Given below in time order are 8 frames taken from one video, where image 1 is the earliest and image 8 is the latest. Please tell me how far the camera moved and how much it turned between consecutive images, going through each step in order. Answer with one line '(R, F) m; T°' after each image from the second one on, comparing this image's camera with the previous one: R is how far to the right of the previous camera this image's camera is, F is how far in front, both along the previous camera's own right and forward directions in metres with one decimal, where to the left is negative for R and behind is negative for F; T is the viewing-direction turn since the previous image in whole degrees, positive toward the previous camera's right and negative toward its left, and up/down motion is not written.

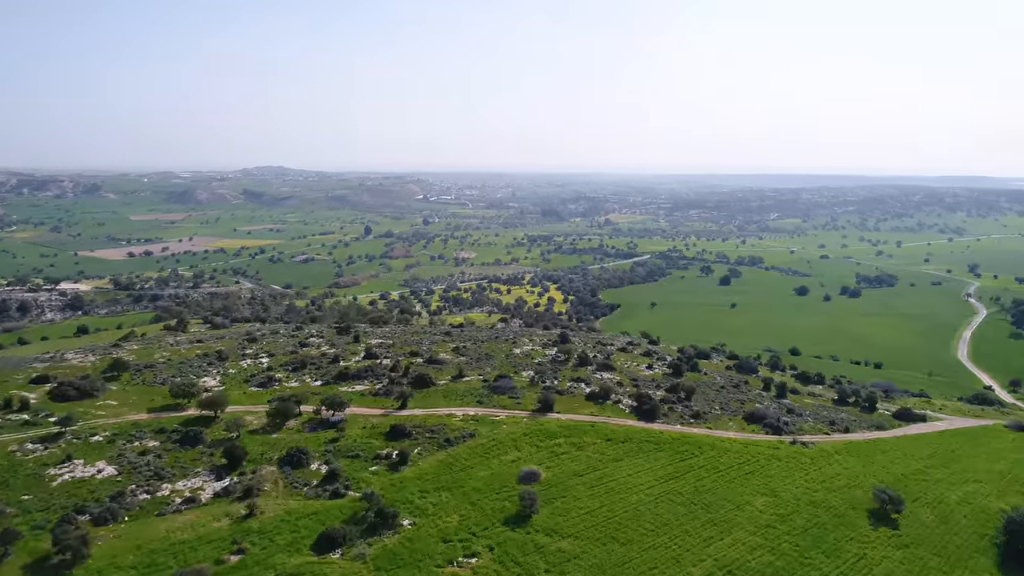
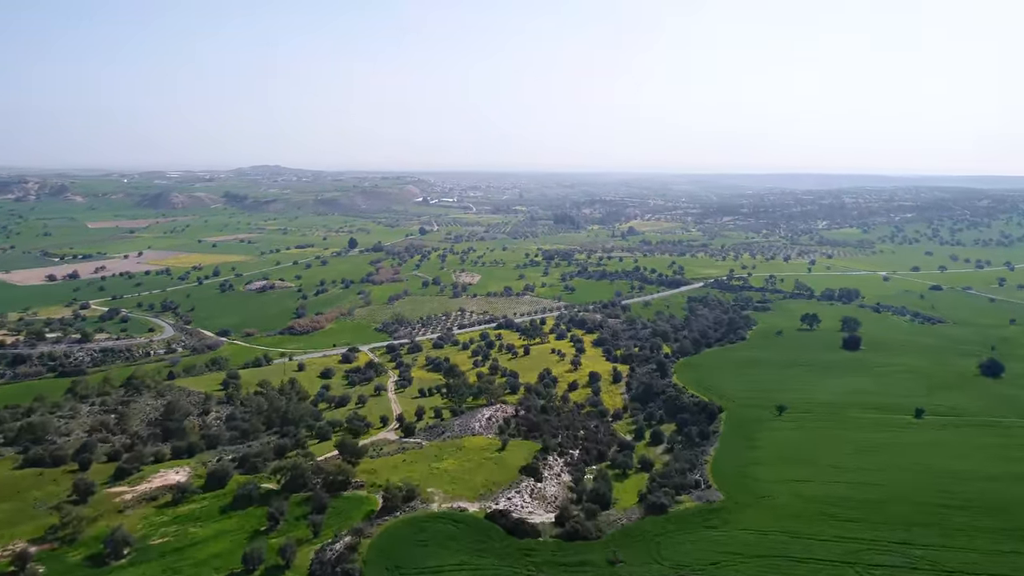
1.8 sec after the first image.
(-1.5, +30.1) m; 0°
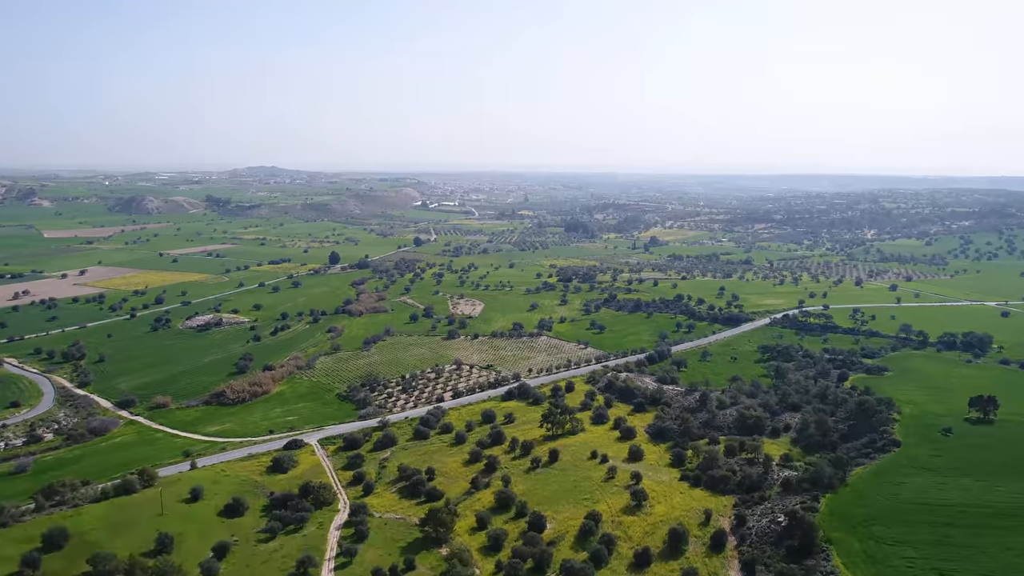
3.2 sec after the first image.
(-1.0, +23.7) m; 0°
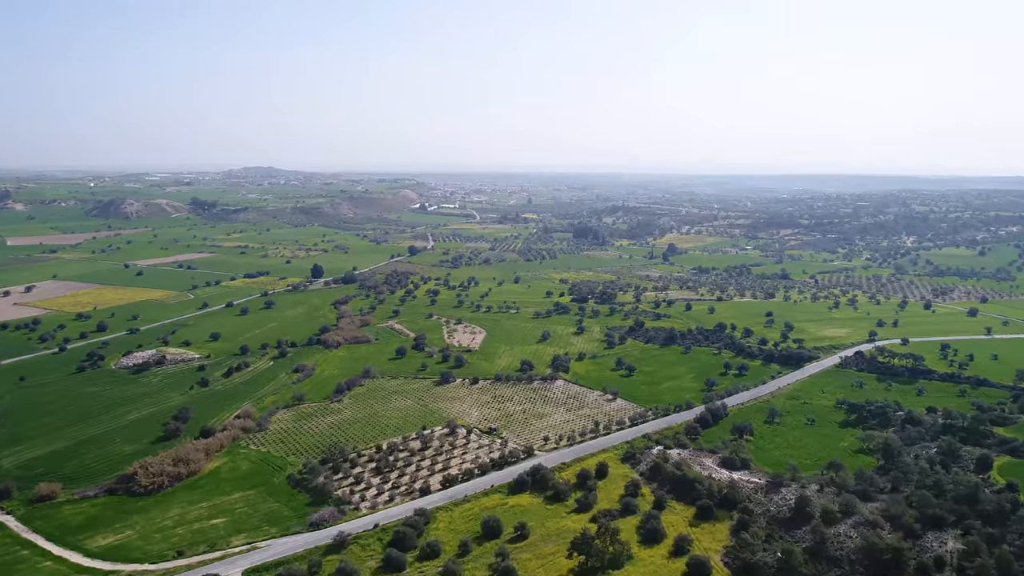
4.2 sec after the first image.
(-0.6, +16.0) m; 0°
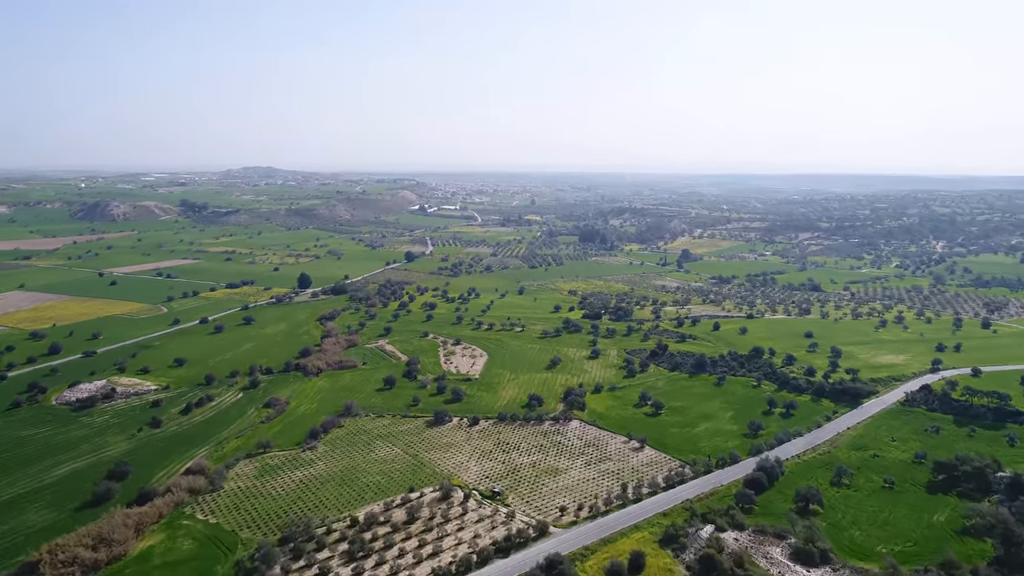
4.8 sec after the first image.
(-0.4, +10.0) m; 0°
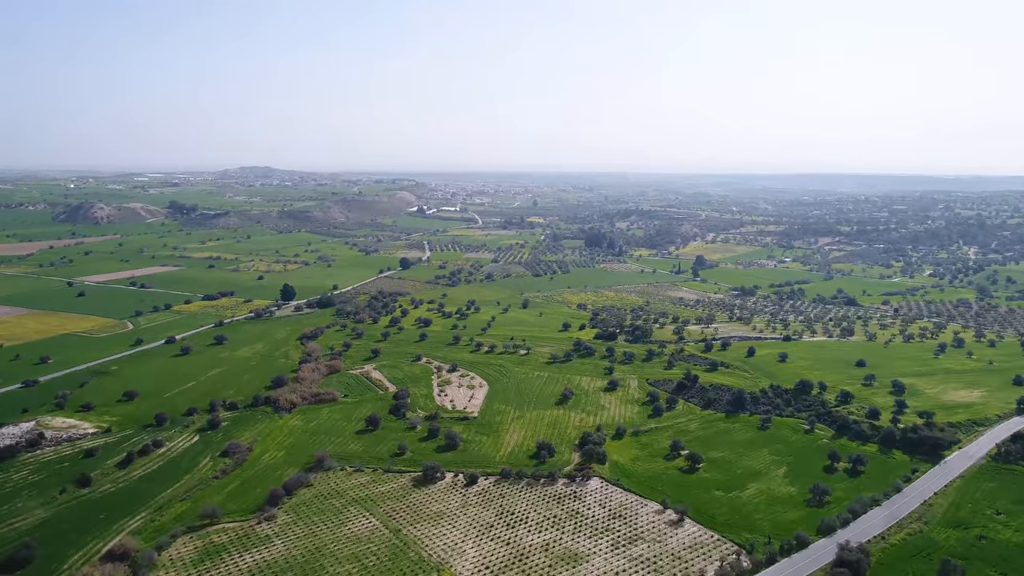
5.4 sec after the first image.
(-0.3, +10.1) m; 0°
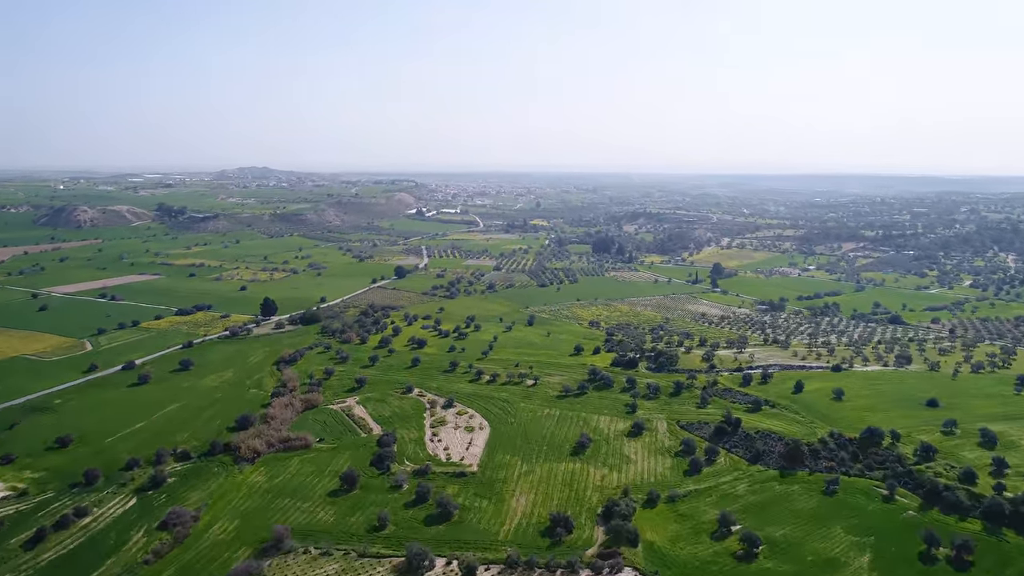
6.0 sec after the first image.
(-0.4, +10.1) m; 0°
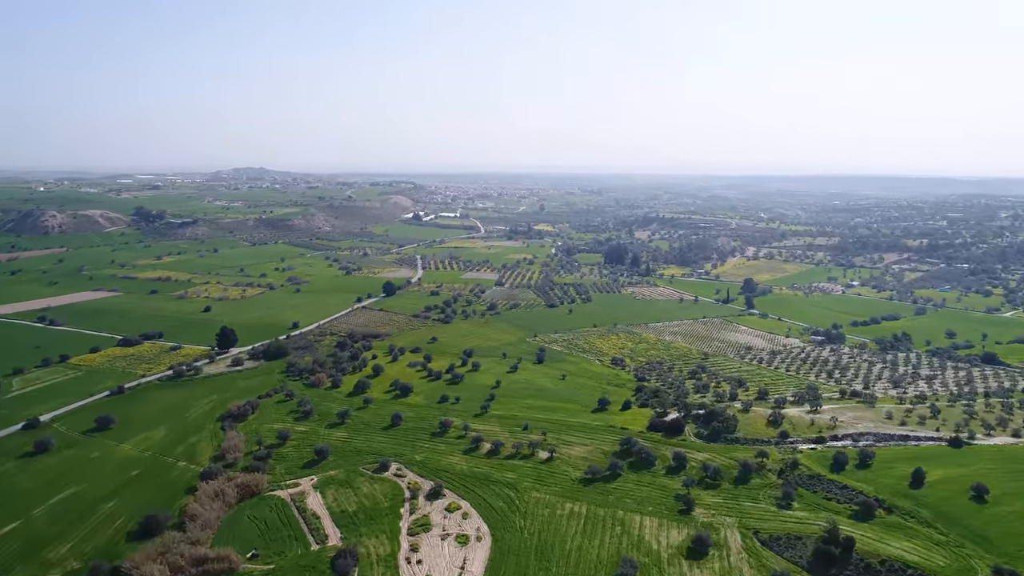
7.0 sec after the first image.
(-0.5, +15.9) m; 0°
